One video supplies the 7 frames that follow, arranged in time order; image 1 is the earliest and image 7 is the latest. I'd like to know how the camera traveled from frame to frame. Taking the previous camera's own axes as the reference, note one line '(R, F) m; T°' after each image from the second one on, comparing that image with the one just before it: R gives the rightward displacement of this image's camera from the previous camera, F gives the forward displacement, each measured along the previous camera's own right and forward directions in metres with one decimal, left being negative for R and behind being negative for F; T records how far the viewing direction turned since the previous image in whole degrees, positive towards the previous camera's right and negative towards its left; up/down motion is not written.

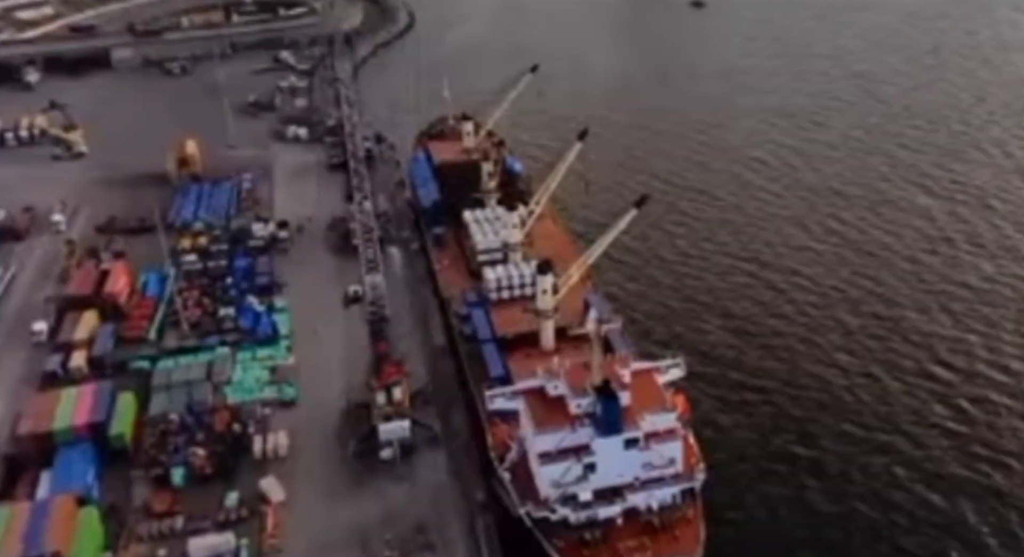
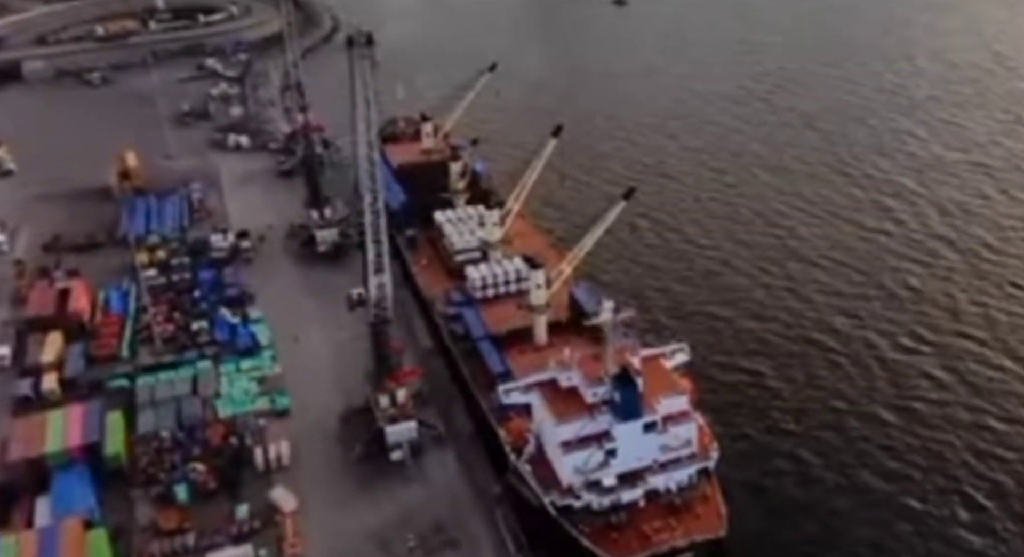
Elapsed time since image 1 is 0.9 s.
(-2.2, -0.2) m; +5°
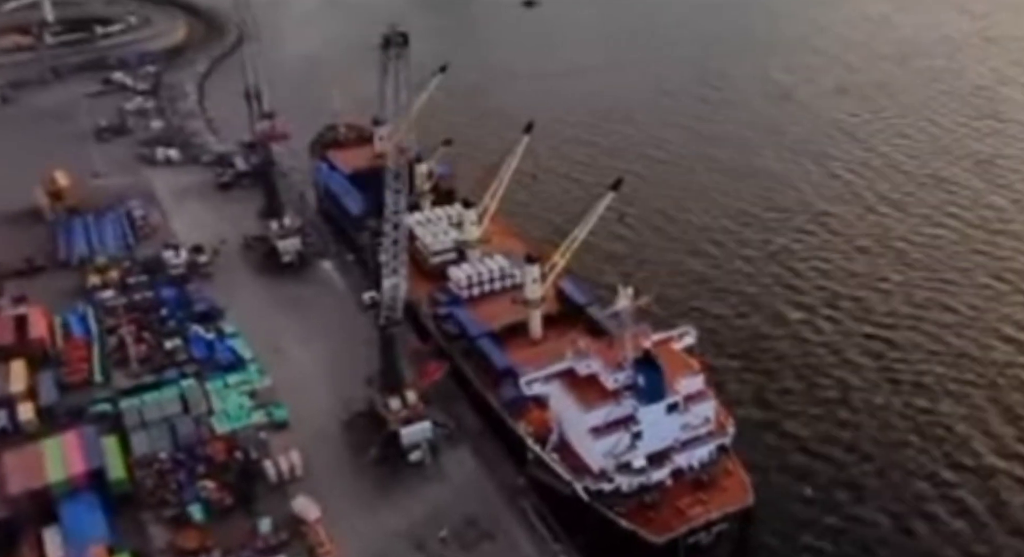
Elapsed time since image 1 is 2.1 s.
(-2.8, -0.2) m; +7°
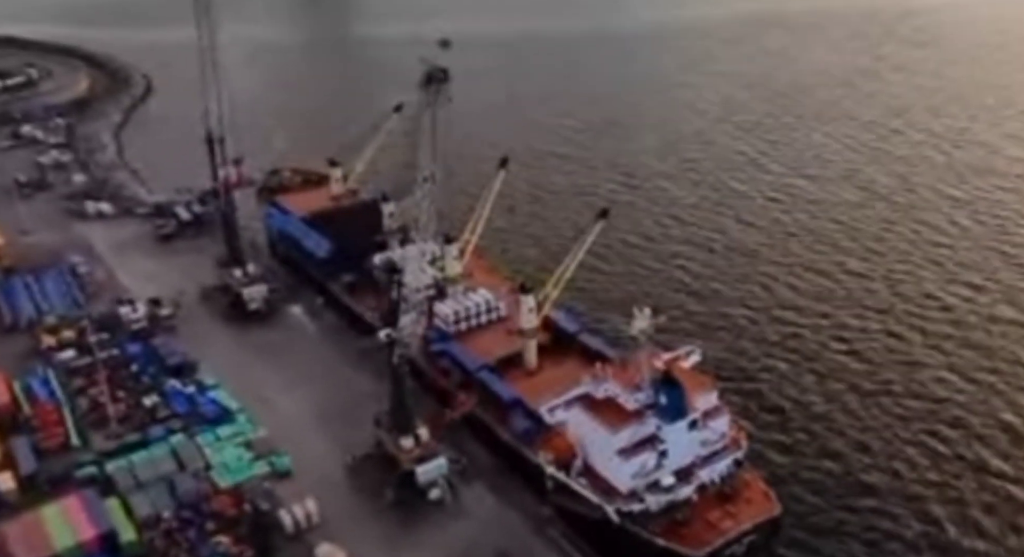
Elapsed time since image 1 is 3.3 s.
(-2.8, -0.2) m; +6°
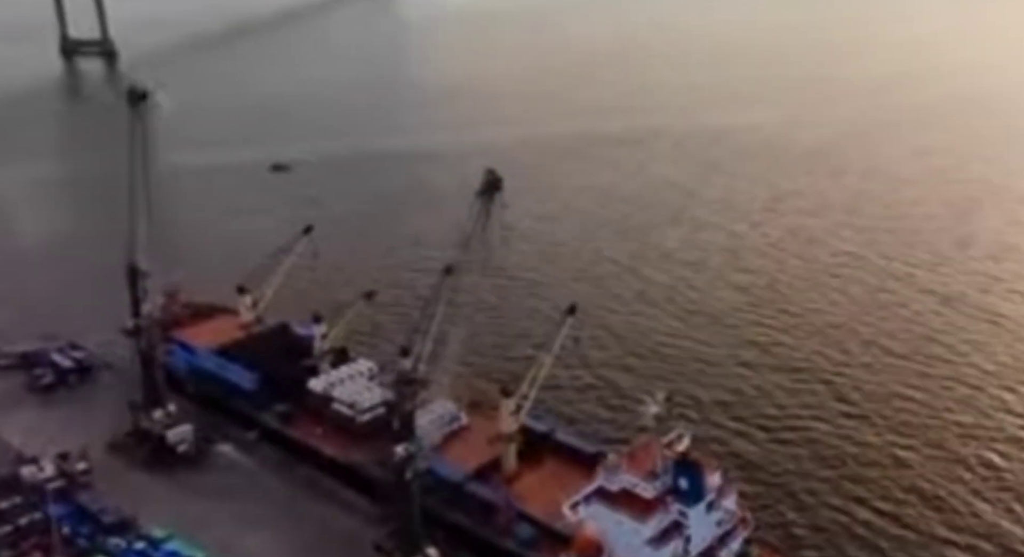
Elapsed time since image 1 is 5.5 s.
(-4.8, 0.0) m; +12°
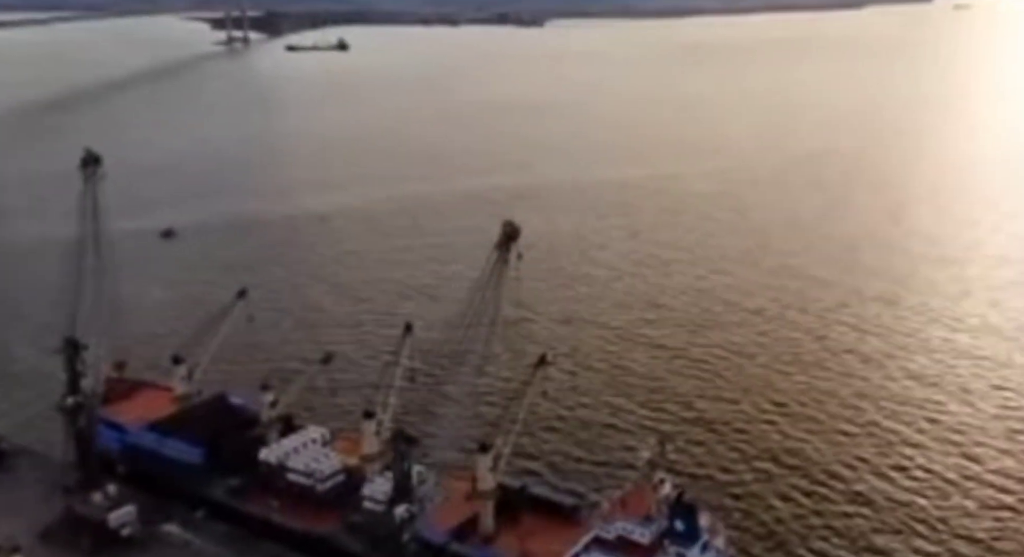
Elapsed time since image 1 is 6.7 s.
(-2.8, -0.1) m; +8°
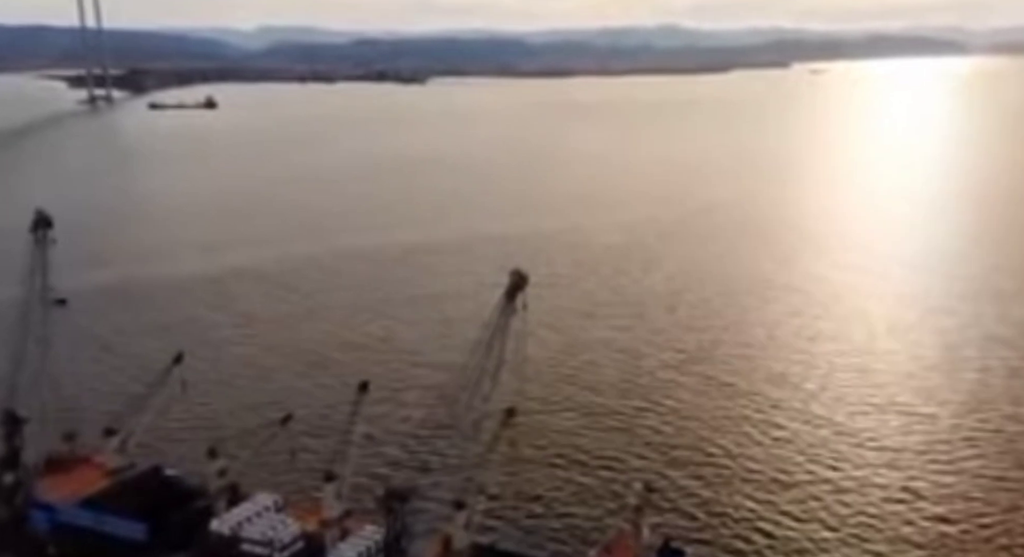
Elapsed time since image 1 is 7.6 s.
(-2.6, -0.2) m; +8°
